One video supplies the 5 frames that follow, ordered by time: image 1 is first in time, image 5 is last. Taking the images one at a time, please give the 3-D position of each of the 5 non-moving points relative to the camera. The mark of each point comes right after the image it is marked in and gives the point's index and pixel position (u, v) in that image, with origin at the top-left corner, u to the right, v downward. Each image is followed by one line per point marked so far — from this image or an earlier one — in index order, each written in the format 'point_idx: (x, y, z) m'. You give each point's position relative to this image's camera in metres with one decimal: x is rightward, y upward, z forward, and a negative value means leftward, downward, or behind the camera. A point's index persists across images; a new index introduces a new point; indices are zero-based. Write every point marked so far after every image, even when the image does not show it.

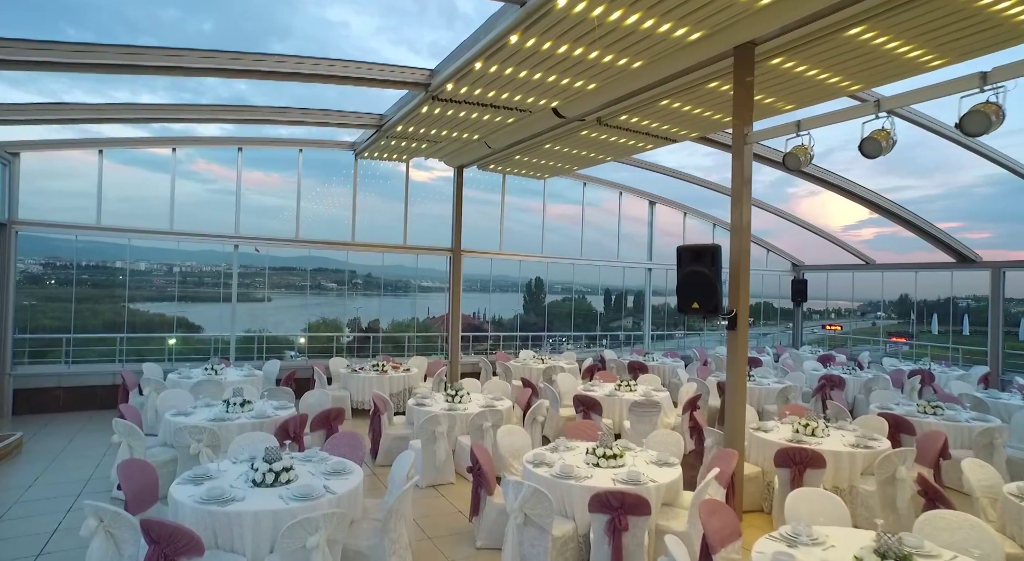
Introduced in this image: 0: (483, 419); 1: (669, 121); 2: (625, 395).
0: (-0.4, -1.7, +8.0) m
1: (+2.5, +2.5, +10.1) m
2: (+1.8, -1.8, +10.0) m
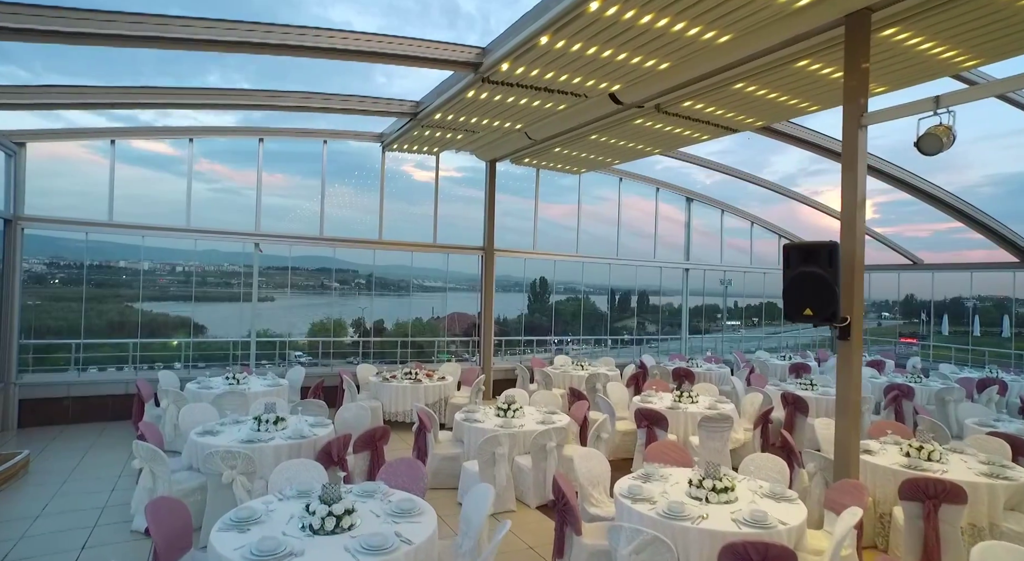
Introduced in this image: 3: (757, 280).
0: (+0.4, -1.8, +7.1) m
1: (+3.2, +2.5, +9.2) m
2: (+2.6, -1.8, +9.1) m
3: (+7.3, 0.0, +19.0) m
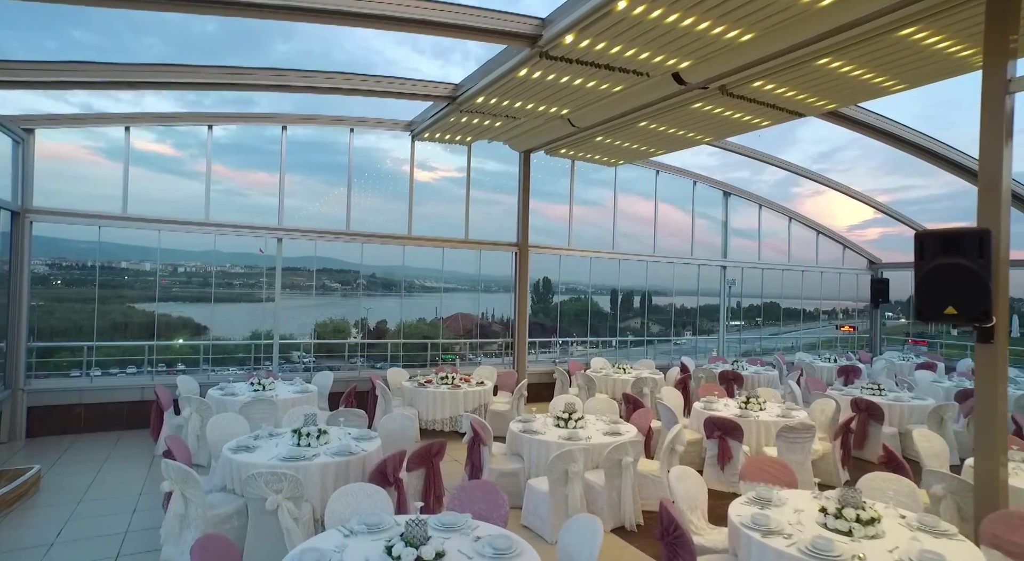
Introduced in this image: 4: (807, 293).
0: (+1.1, -1.7, +6.3) m
1: (+3.9, +2.5, +8.4) m
2: (+3.3, -1.8, +8.3) m
3: (+8.1, 0.0, +18.2) m
4: (+8.6, -0.4, +18.5) m
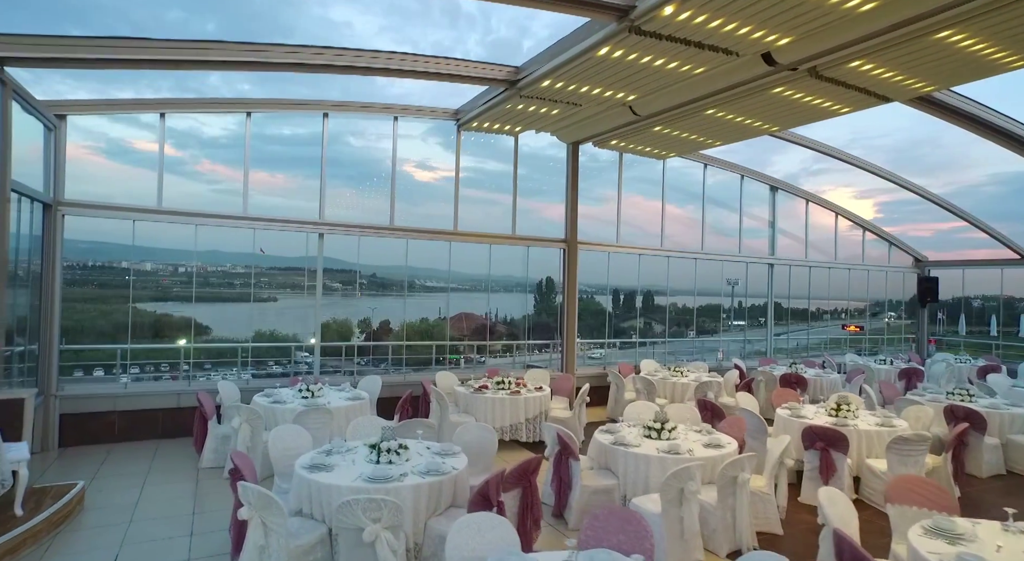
0: (+2.0, -1.7, +5.7) m
1: (+4.9, +2.6, +7.8) m
2: (+4.2, -1.7, +7.6) m
3: (+9.0, 0.0, +17.5) m
4: (+9.5, -0.4, +17.8) m
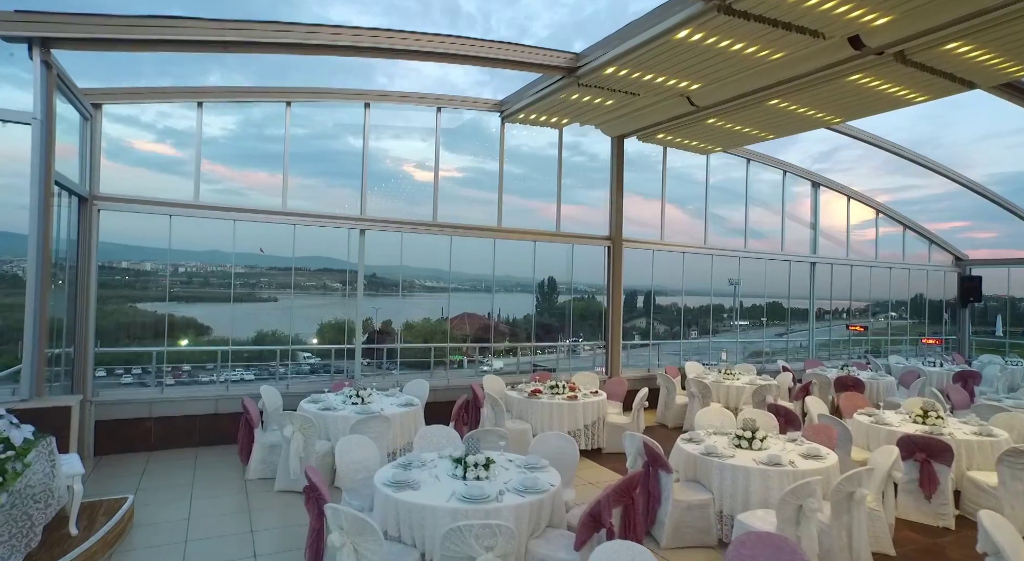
0: (+2.8, -1.7, +5.2) m
1: (+5.7, +2.6, +7.3) m
2: (+5.0, -1.7, +7.1) m
3: (+9.8, +0.1, +17.0) m
4: (+10.3, -0.3, +17.3) m
